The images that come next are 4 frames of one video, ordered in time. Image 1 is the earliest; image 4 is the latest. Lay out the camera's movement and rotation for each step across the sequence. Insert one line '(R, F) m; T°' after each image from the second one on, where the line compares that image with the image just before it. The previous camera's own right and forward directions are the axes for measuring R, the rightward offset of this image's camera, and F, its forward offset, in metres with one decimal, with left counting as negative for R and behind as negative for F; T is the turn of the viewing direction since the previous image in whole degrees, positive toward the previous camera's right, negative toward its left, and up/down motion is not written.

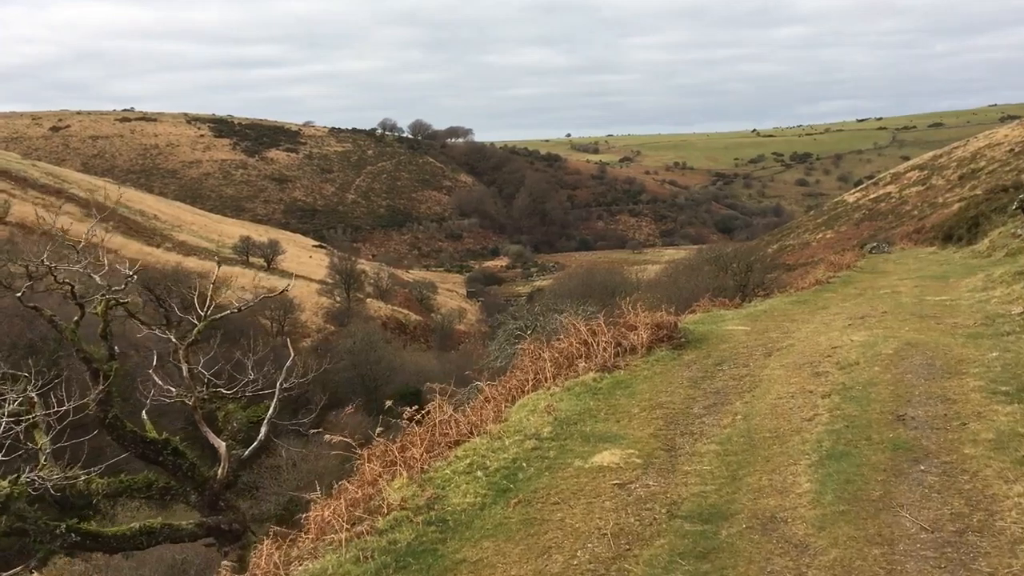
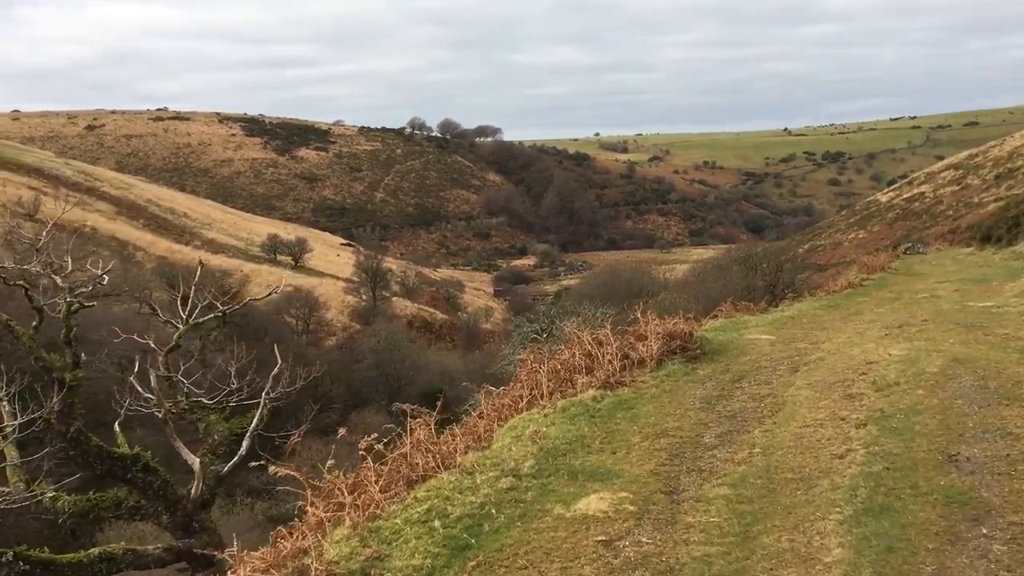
(+0.2, +0.5) m; -2°
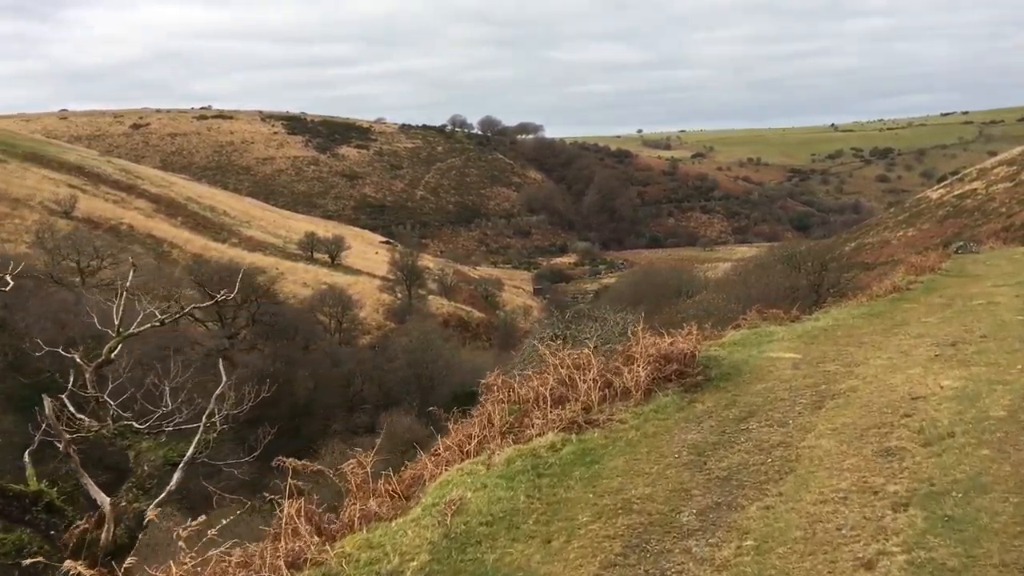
(+0.5, +0.8) m; -3°
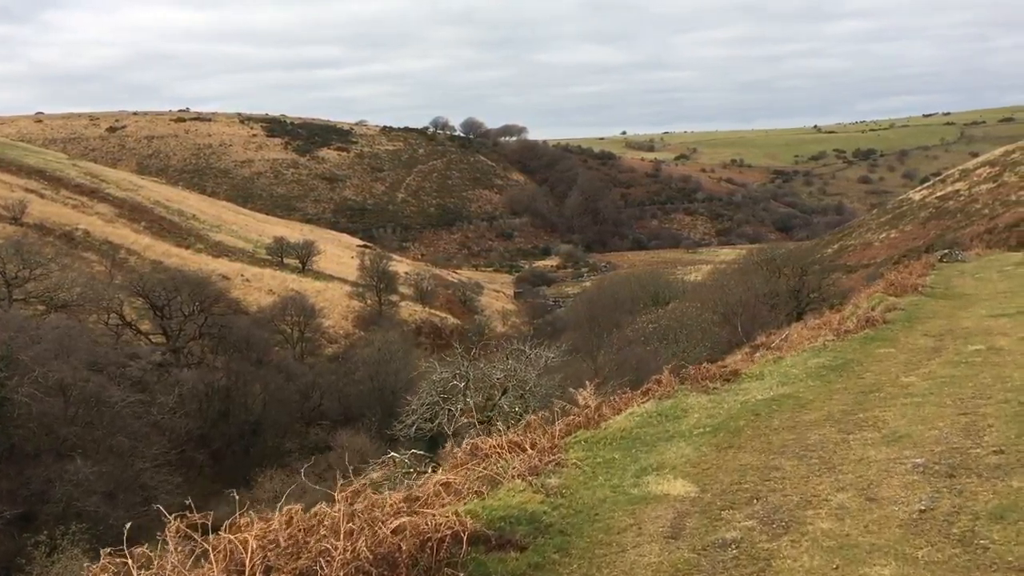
(+1.2, +2.0) m; +1°
